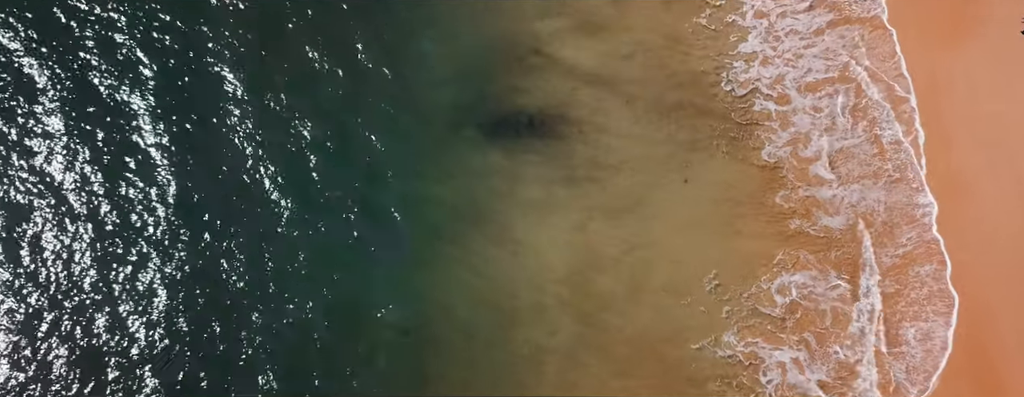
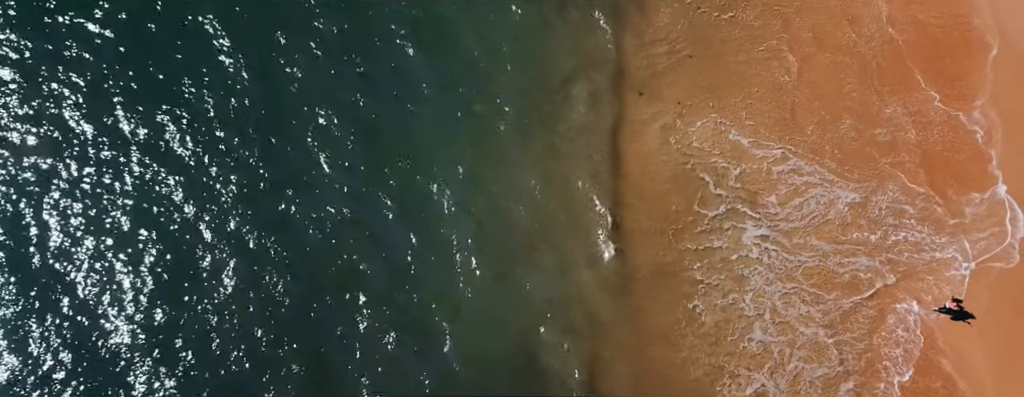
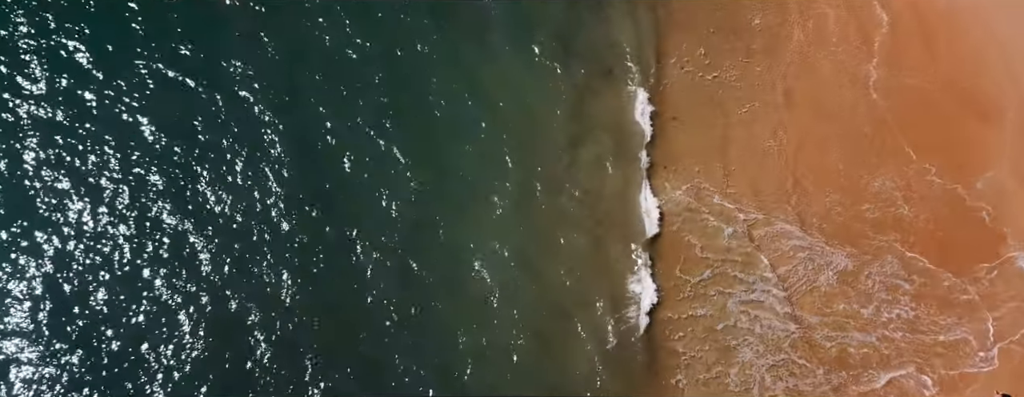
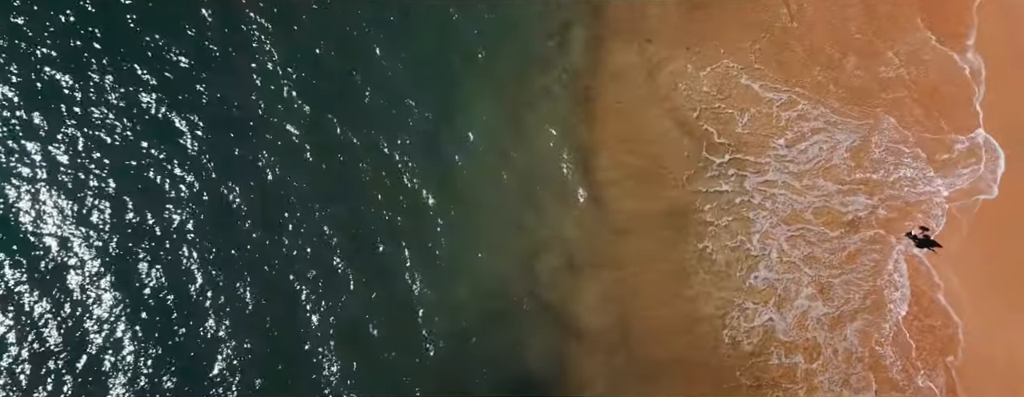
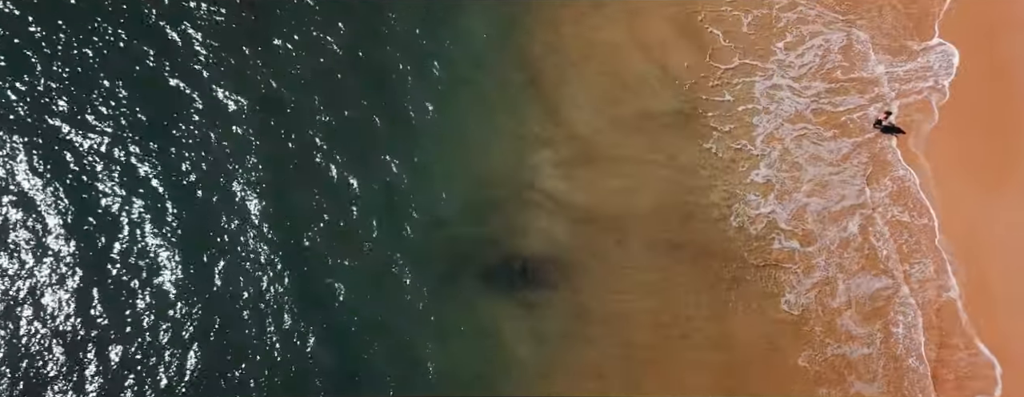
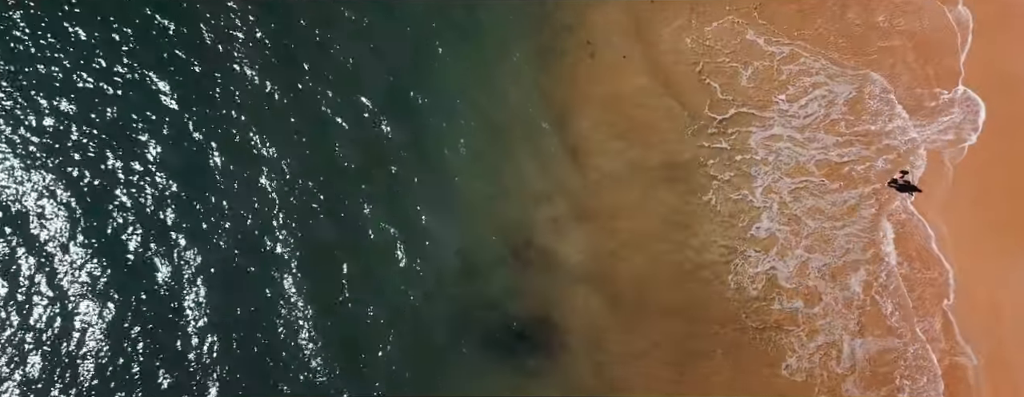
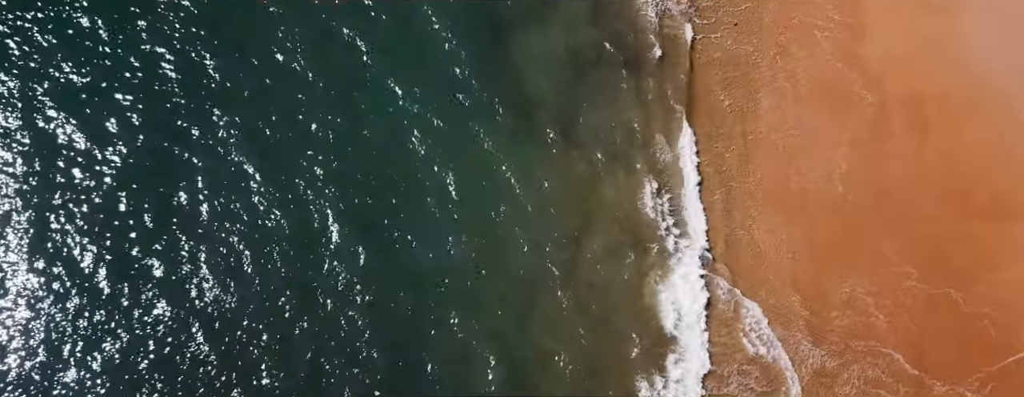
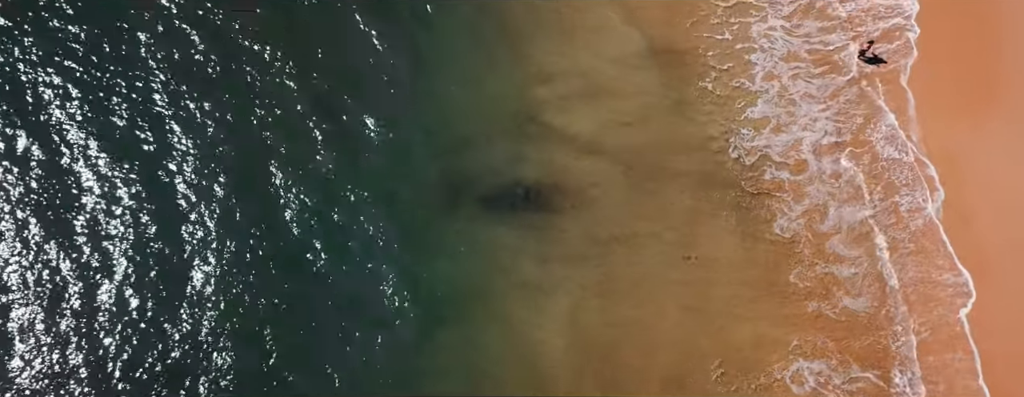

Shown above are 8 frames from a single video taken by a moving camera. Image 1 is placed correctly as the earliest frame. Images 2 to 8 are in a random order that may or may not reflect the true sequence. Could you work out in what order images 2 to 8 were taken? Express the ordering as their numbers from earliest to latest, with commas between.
8, 5, 6, 4, 2, 3, 7
